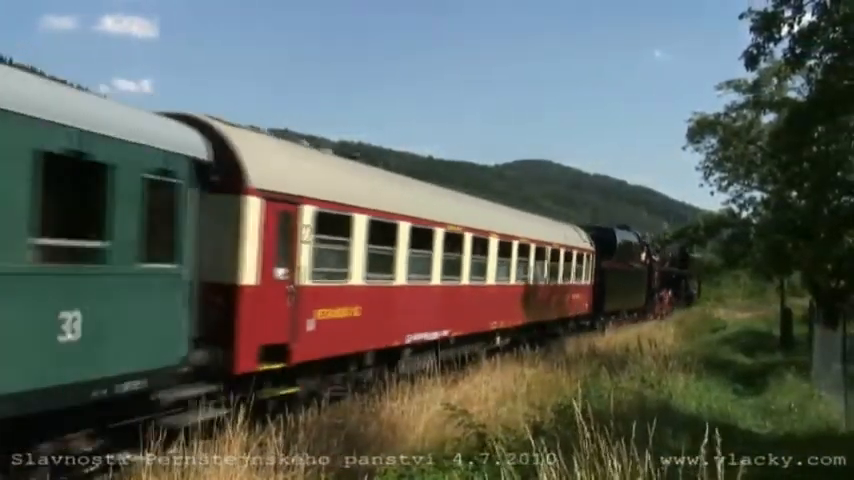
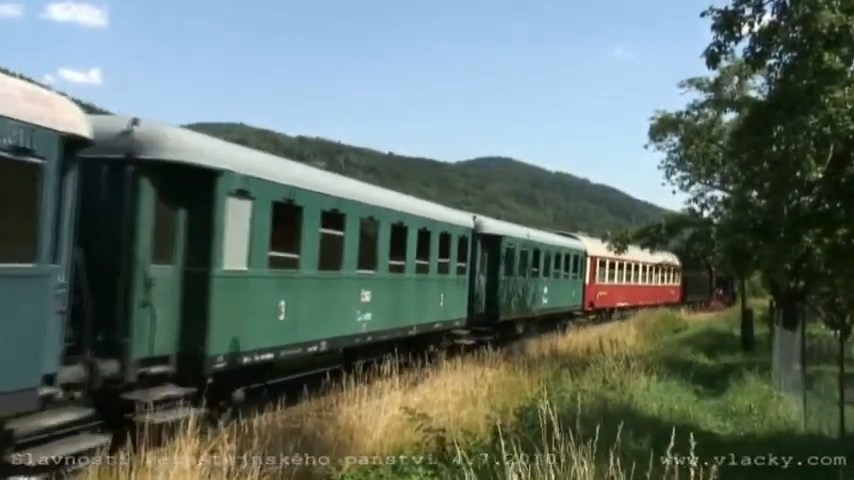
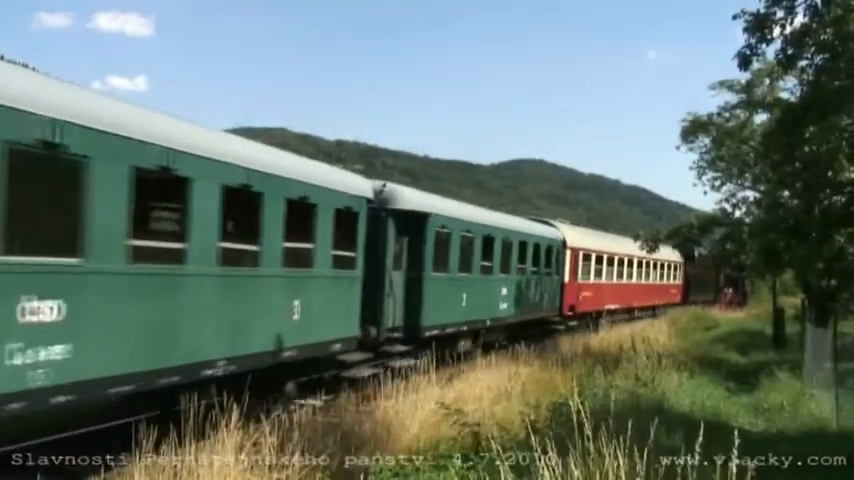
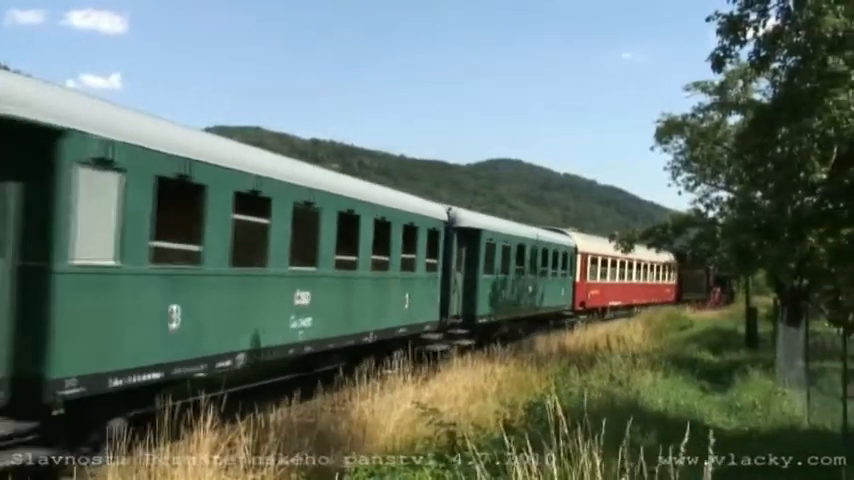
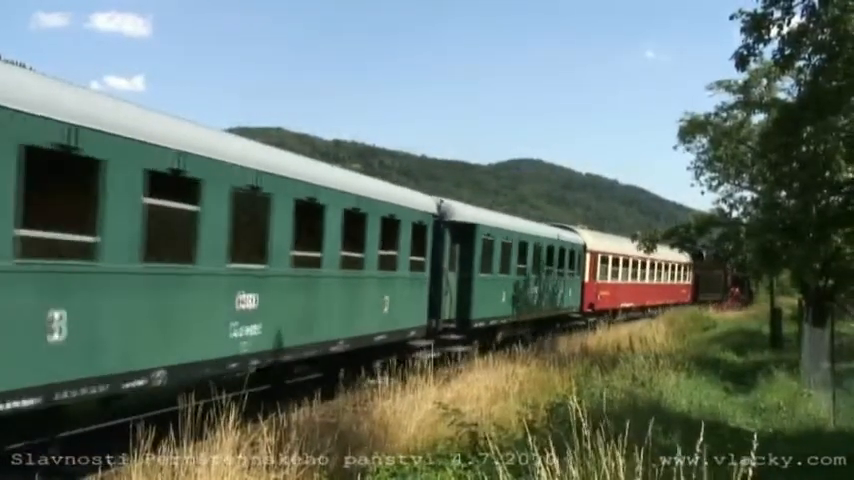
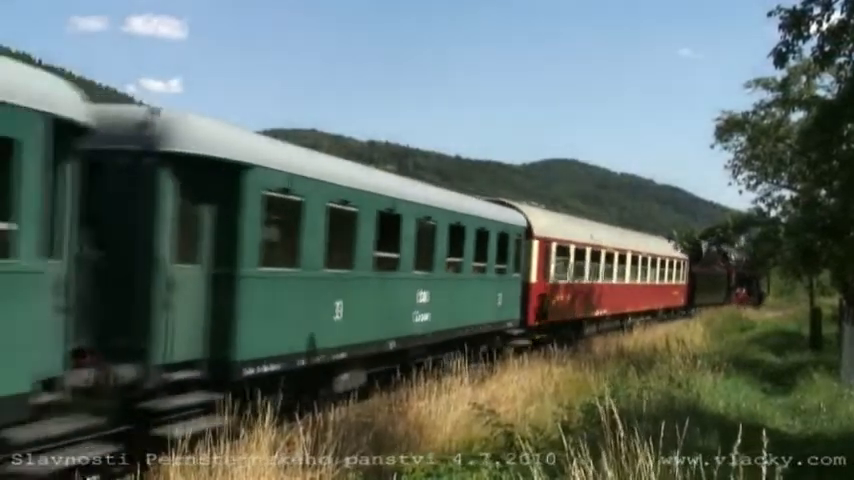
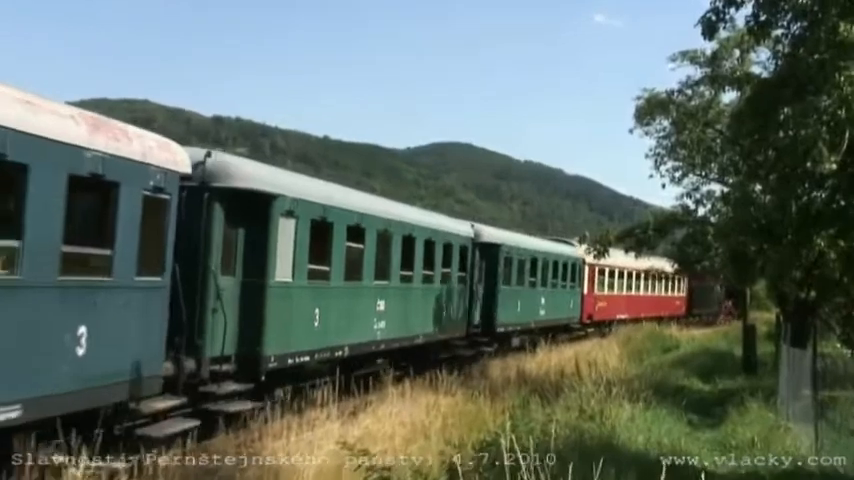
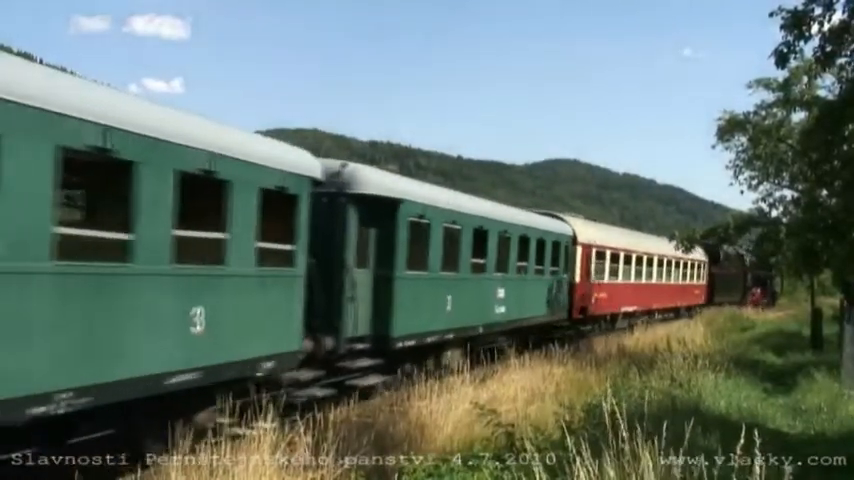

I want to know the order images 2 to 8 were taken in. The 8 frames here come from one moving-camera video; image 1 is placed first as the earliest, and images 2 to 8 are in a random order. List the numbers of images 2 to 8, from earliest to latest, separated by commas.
6, 8, 3, 5, 4, 2, 7
